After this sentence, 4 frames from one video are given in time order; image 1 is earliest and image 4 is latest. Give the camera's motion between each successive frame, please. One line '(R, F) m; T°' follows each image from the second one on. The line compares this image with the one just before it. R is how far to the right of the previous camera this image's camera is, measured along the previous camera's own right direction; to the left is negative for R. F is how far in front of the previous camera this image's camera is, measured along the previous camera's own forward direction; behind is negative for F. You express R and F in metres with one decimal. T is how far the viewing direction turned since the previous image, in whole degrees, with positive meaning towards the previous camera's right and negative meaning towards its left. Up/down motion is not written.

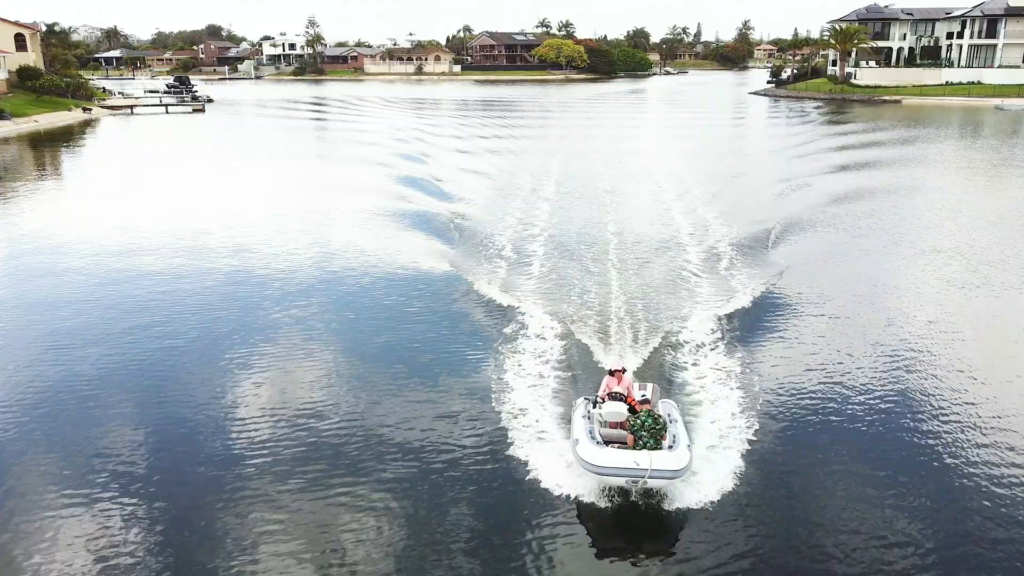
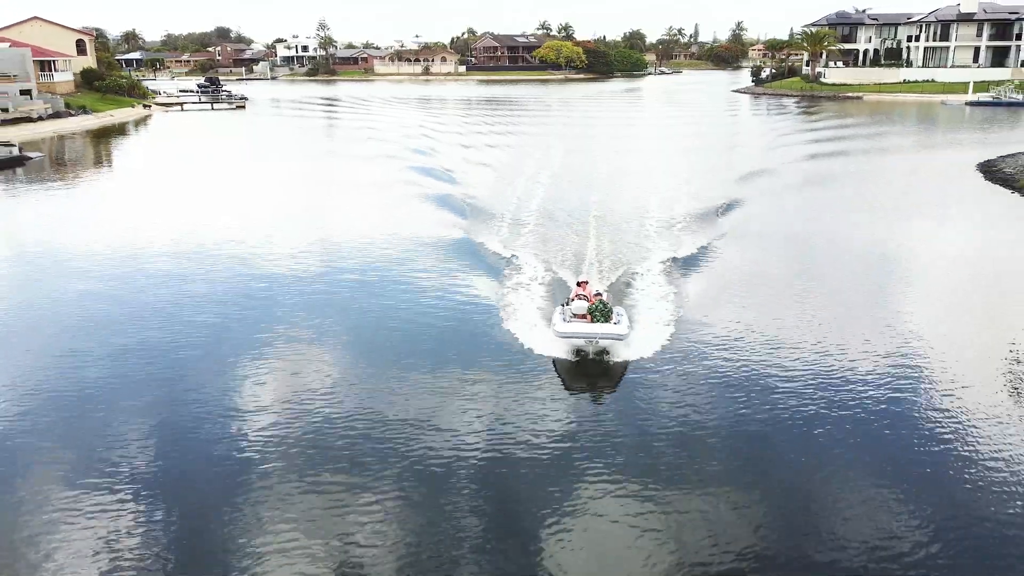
(-0.1, -1.8) m; 0°
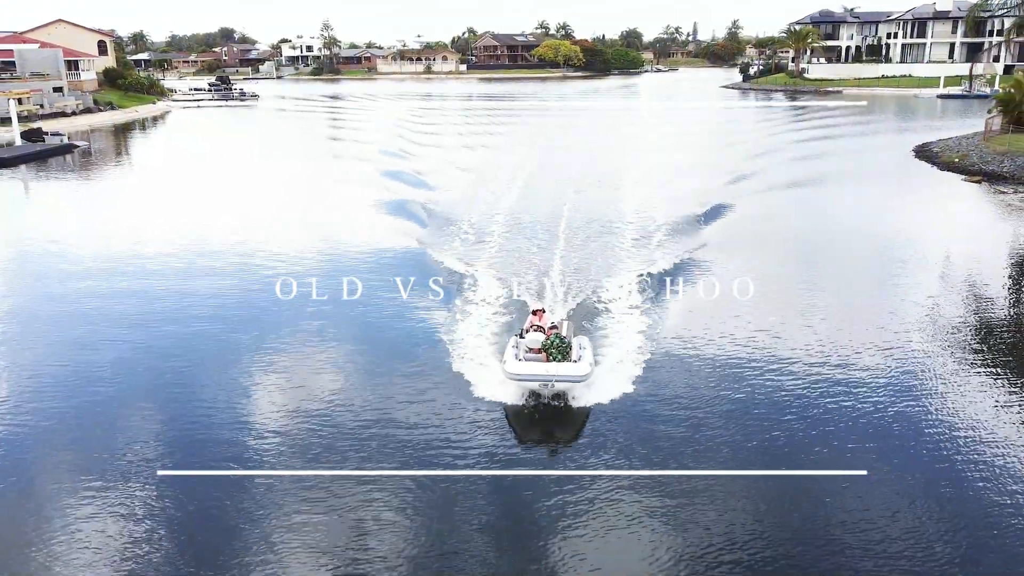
(+0.1, -0.9) m; 0°
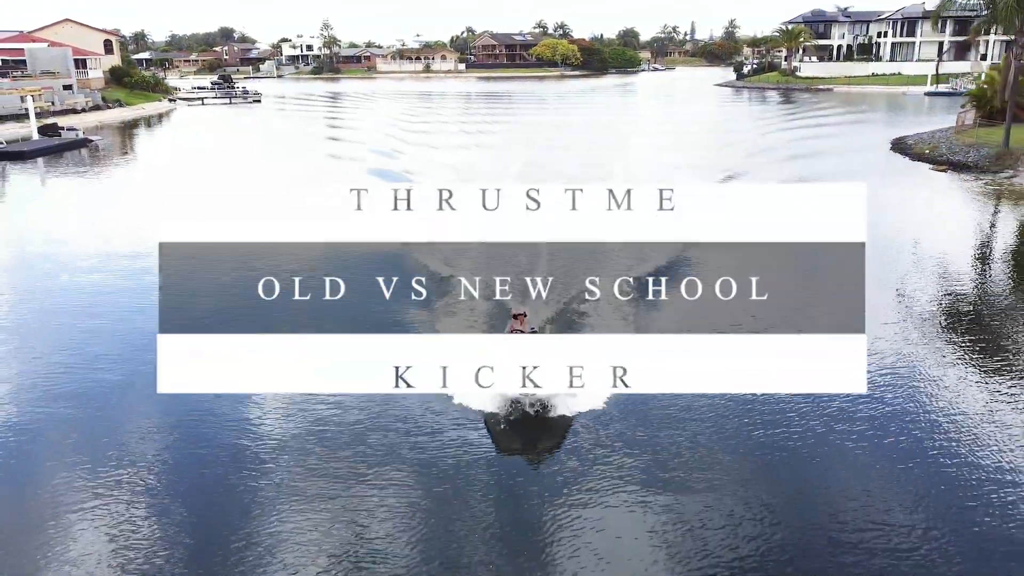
(0.0, -0.4) m; 0°
